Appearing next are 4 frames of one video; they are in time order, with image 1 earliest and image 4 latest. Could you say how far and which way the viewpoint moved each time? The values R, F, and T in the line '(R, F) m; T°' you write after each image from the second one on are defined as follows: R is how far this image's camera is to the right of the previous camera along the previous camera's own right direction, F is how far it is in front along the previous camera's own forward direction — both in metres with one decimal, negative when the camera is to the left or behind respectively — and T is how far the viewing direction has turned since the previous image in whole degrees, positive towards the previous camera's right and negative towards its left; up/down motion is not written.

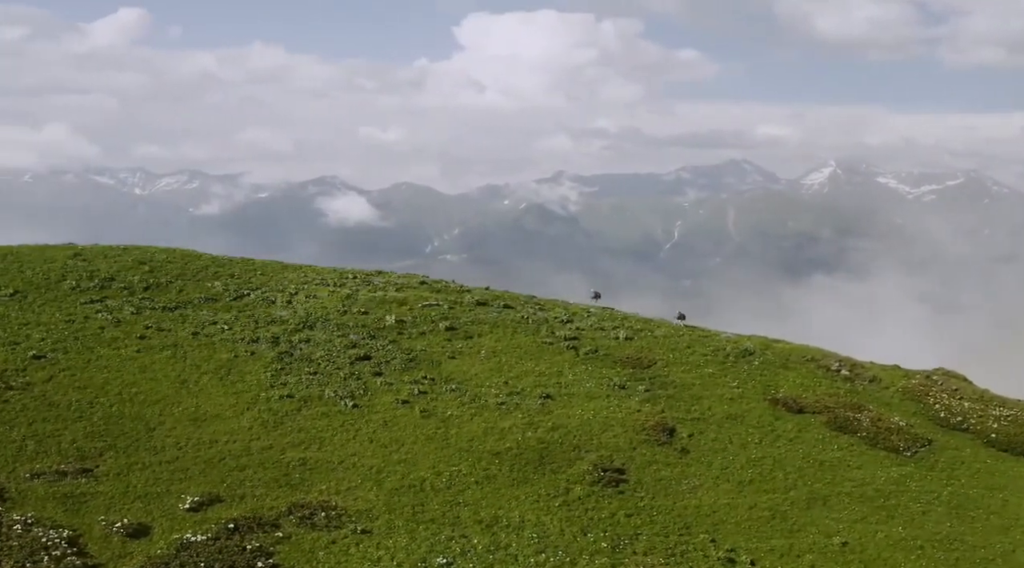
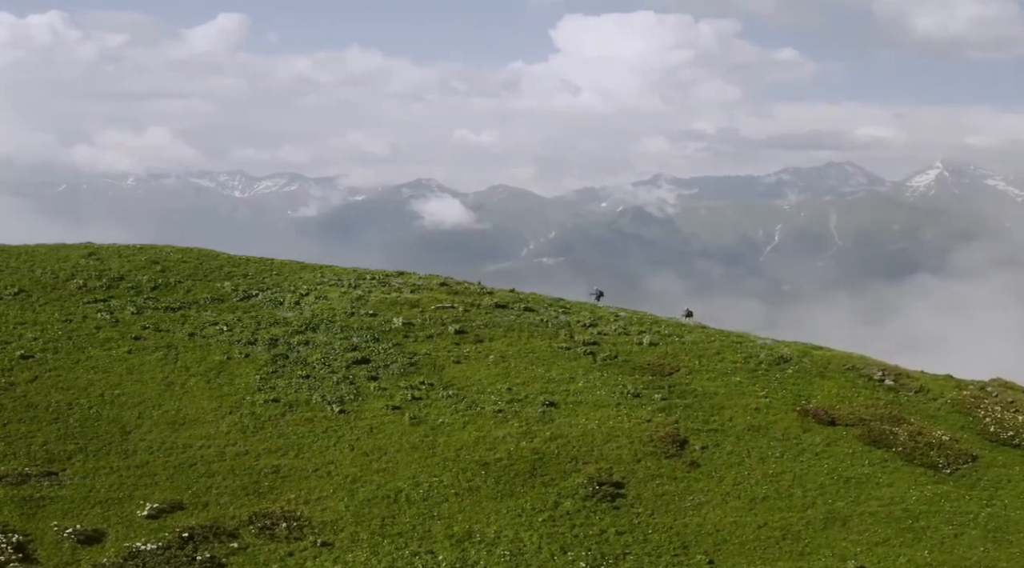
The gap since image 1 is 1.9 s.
(+5.8, +3.4) m; -5°
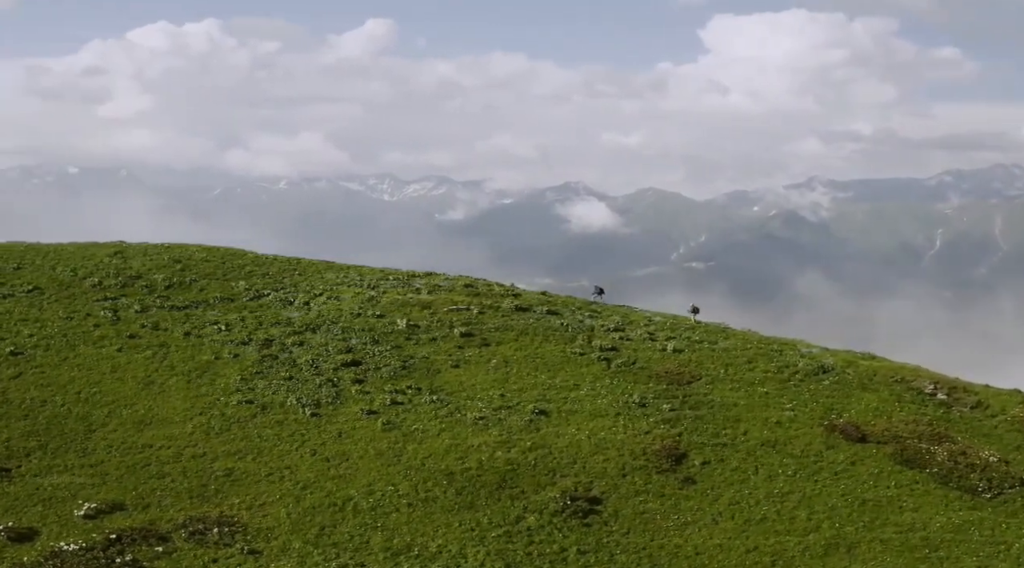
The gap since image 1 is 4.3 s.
(+9.3, +3.6) m; -8°
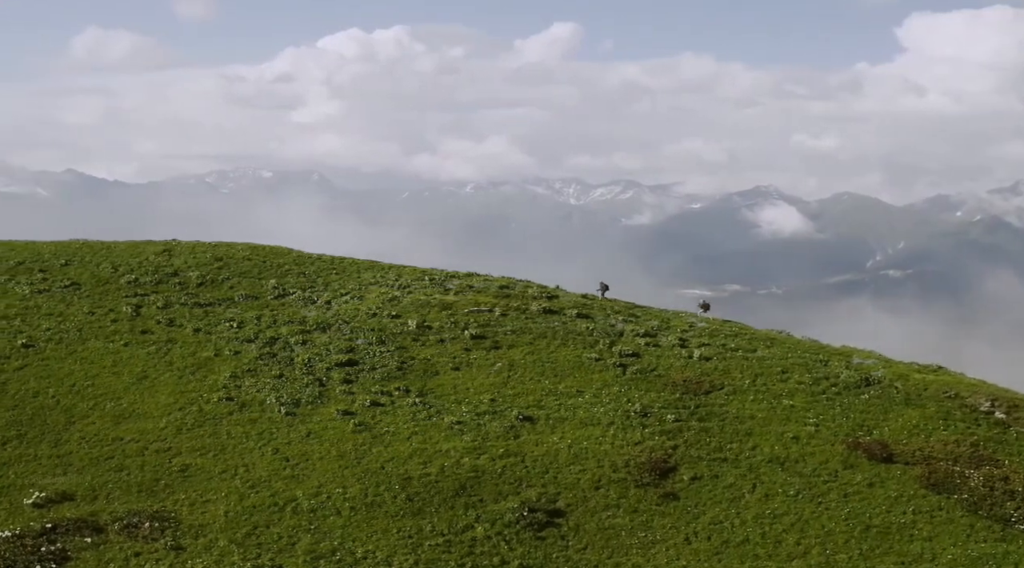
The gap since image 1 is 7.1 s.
(+11.3, +3.2) m; -10°
